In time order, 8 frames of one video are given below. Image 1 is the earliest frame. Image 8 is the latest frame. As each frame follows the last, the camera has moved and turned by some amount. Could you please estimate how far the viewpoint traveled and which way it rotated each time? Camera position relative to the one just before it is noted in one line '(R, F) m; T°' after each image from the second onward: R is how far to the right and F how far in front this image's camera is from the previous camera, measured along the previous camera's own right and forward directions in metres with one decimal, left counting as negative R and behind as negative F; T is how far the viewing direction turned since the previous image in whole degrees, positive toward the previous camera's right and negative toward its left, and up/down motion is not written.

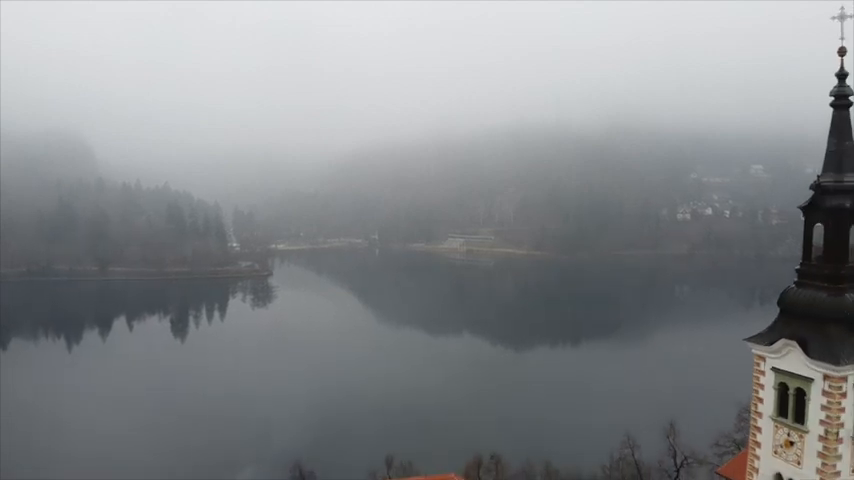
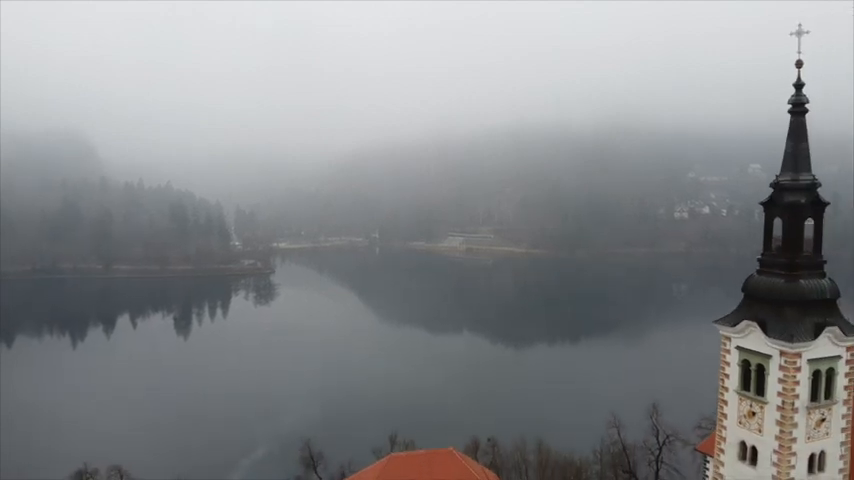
(0.0, -0.7) m; 0°
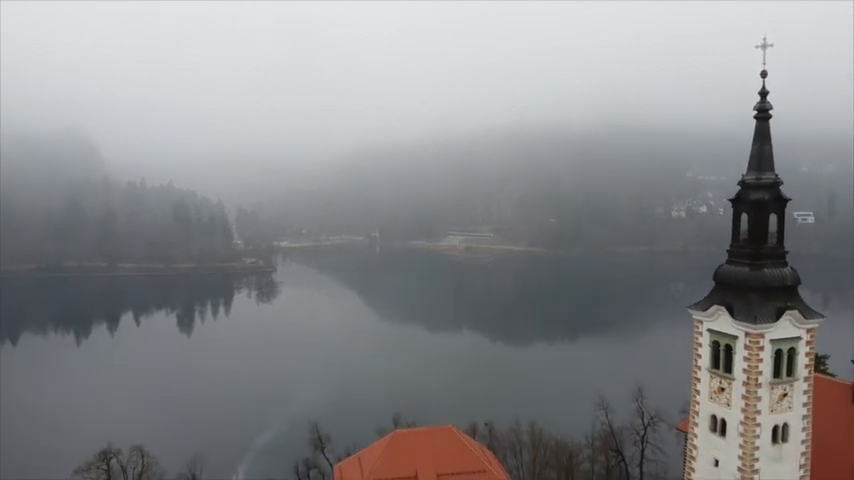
(0.0, -0.7) m; 0°
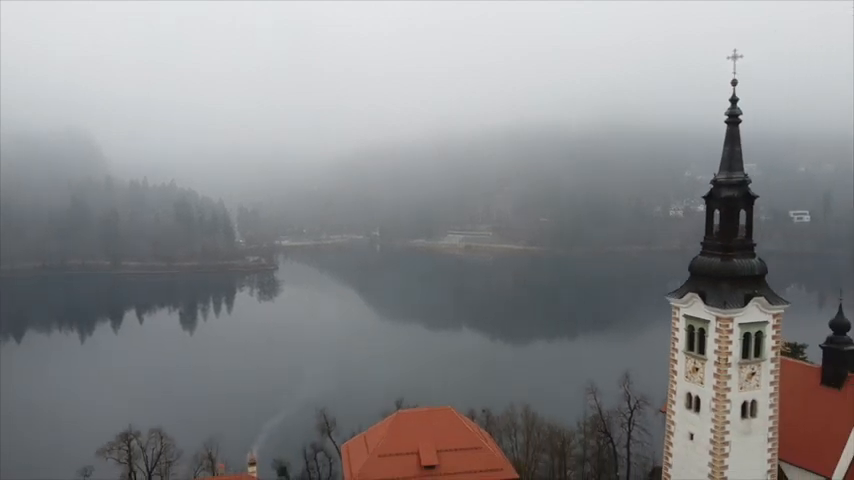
(0.0, -0.7) m; 0°
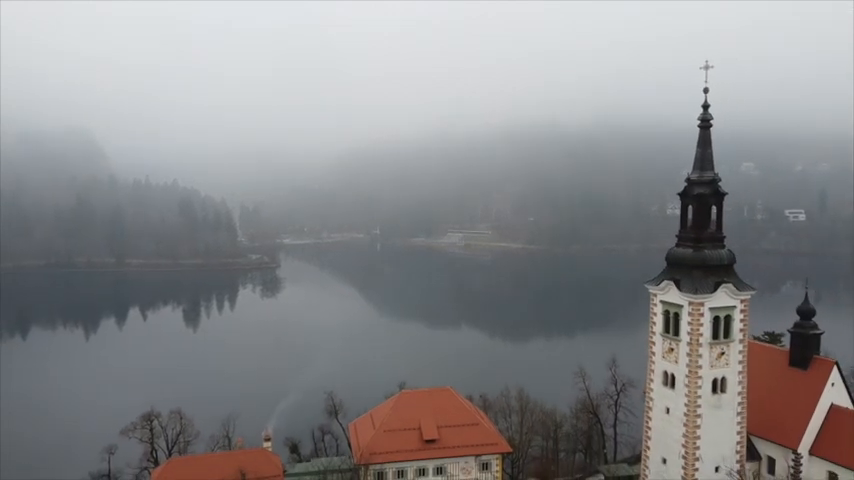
(0.0, -0.8) m; 0°
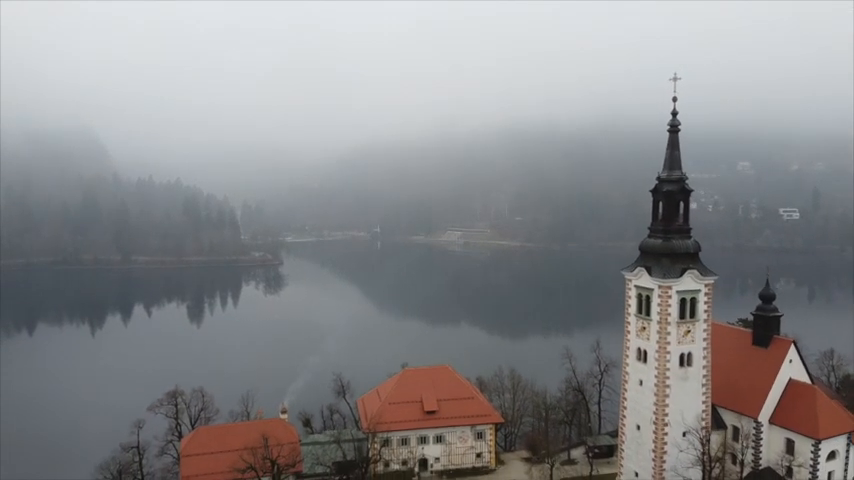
(0.0, -1.1) m; 0°
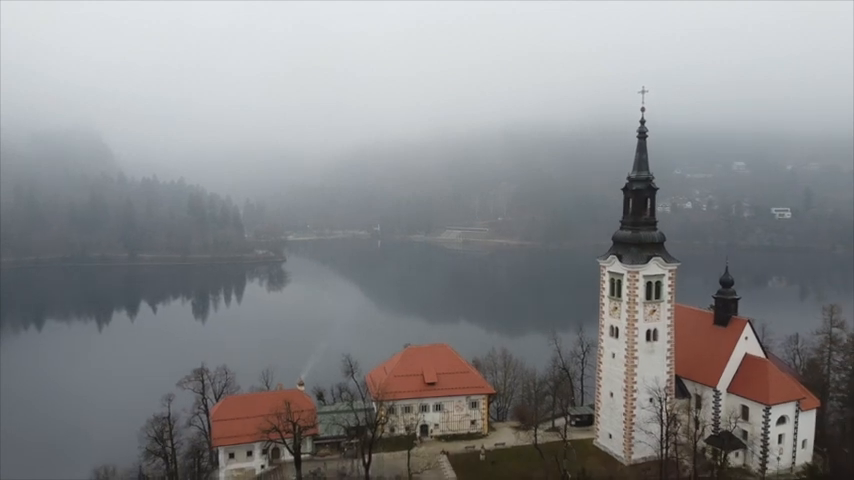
(0.0, -1.5) m; 0°
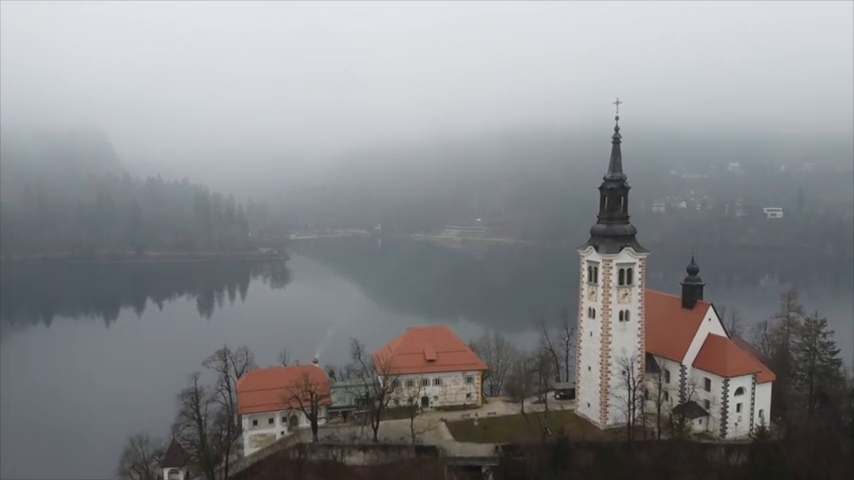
(0.0, -1.6) m; 0°
